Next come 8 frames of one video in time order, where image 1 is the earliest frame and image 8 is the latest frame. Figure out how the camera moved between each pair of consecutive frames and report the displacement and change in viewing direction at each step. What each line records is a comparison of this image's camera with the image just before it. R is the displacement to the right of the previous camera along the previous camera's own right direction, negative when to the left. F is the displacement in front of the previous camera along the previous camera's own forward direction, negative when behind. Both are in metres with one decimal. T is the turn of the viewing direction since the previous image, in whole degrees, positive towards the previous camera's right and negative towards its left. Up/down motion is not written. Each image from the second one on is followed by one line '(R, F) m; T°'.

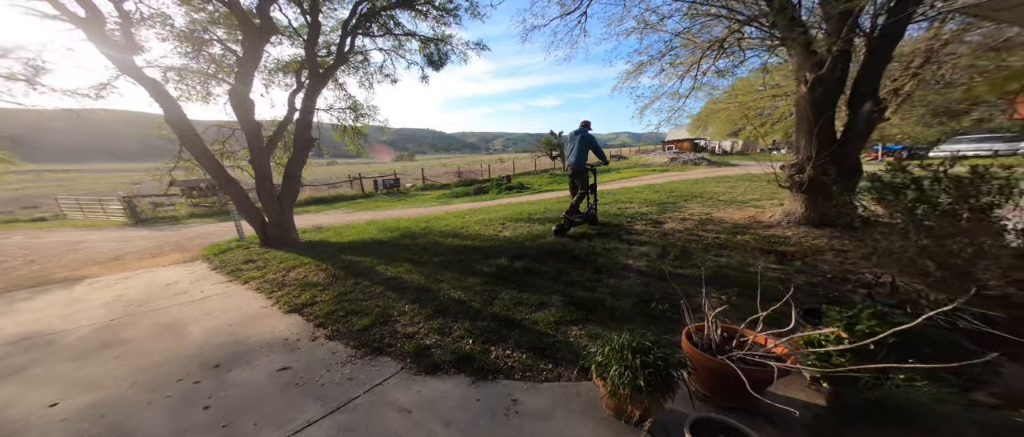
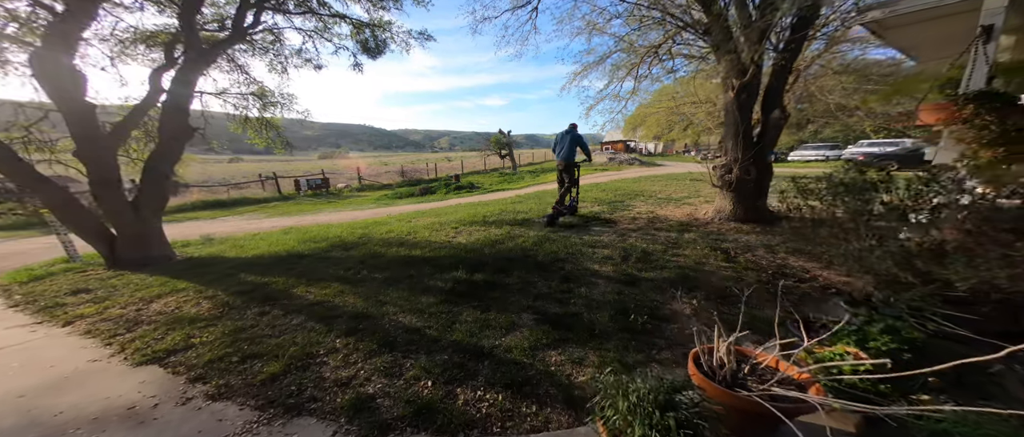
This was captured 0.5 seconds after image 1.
(-0.2, +0.5) m; +10°
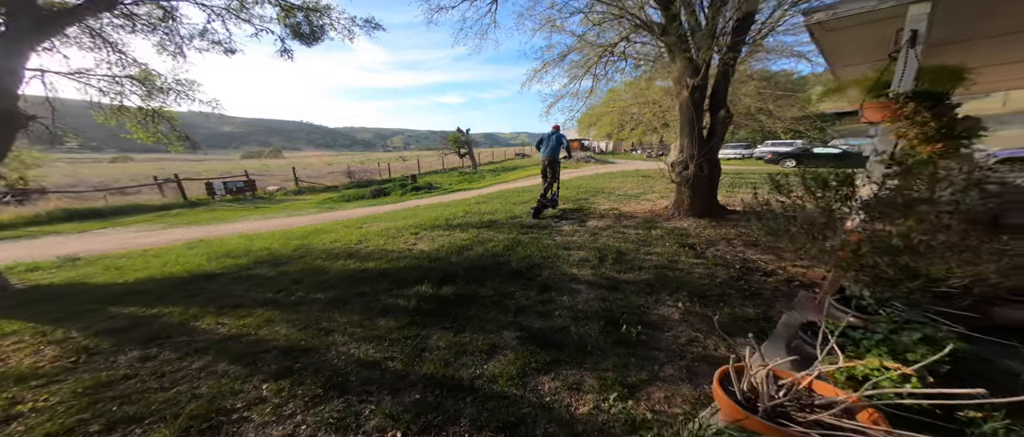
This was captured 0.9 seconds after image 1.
(-0.2, +0.4) m; +8°
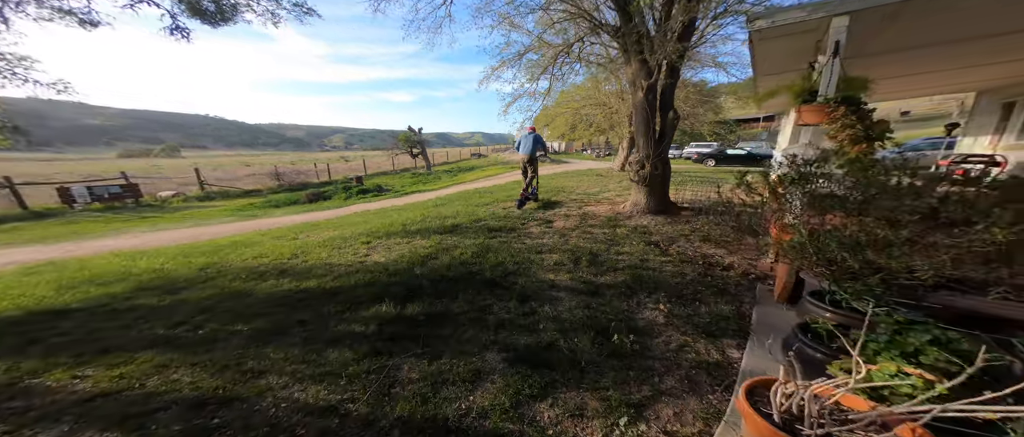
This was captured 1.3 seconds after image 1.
(-0.2, +0.3) m; +9°
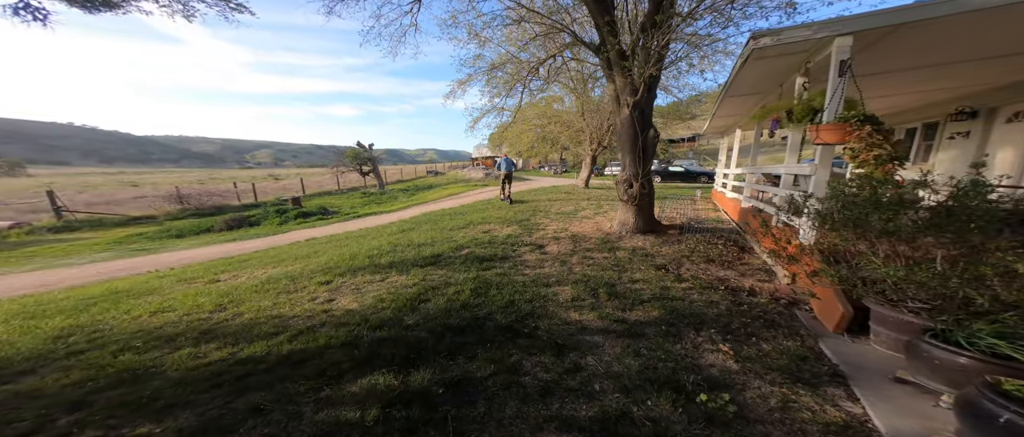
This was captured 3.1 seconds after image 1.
(-0.7, +0.6) m; +10°
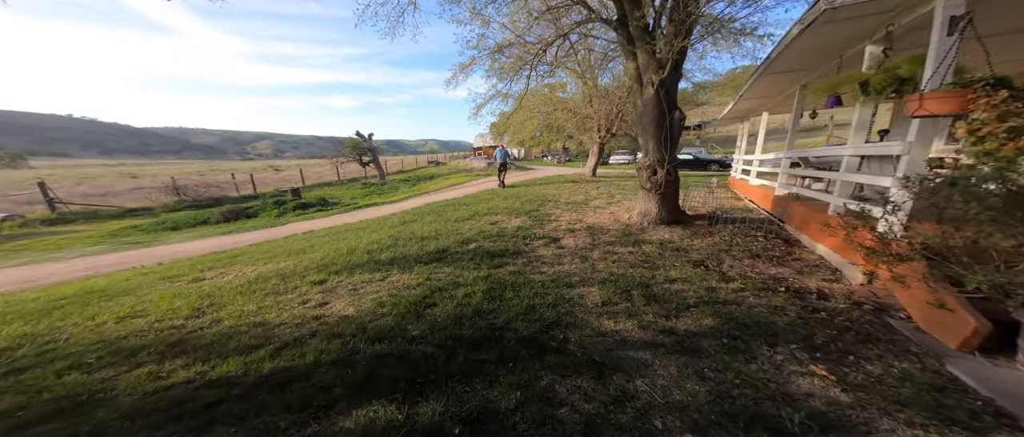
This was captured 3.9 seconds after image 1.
(-0.2, +0.6) m; 0°
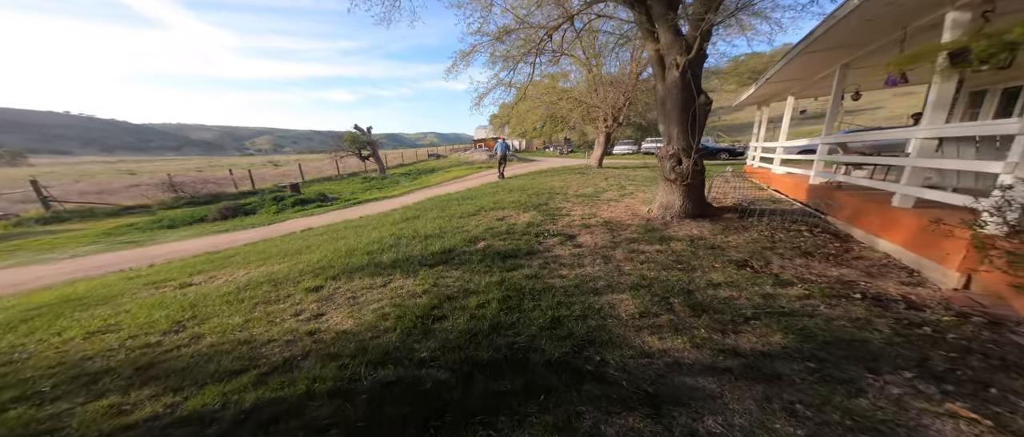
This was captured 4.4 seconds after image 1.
(-0.2, +0.5) m; 0°
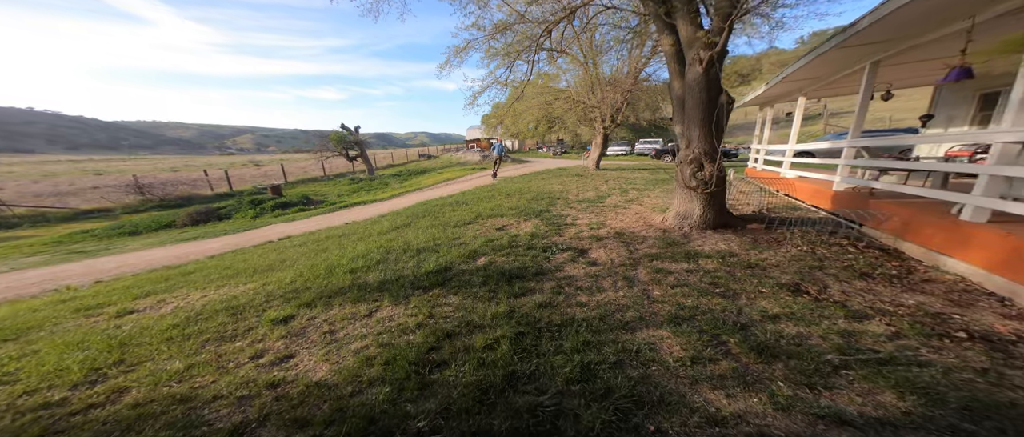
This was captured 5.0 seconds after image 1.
(-0.2, +0.6) m; +2°
